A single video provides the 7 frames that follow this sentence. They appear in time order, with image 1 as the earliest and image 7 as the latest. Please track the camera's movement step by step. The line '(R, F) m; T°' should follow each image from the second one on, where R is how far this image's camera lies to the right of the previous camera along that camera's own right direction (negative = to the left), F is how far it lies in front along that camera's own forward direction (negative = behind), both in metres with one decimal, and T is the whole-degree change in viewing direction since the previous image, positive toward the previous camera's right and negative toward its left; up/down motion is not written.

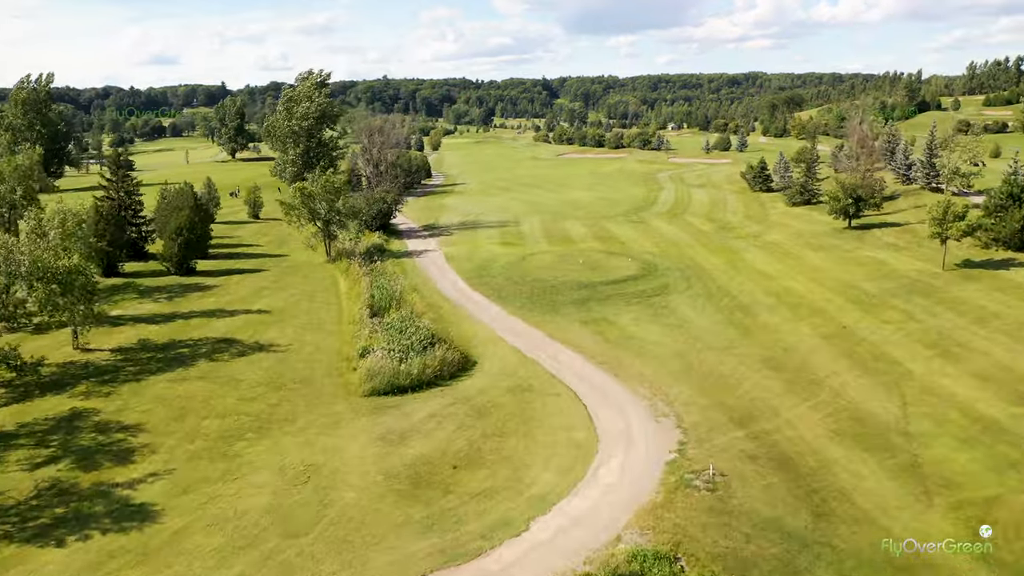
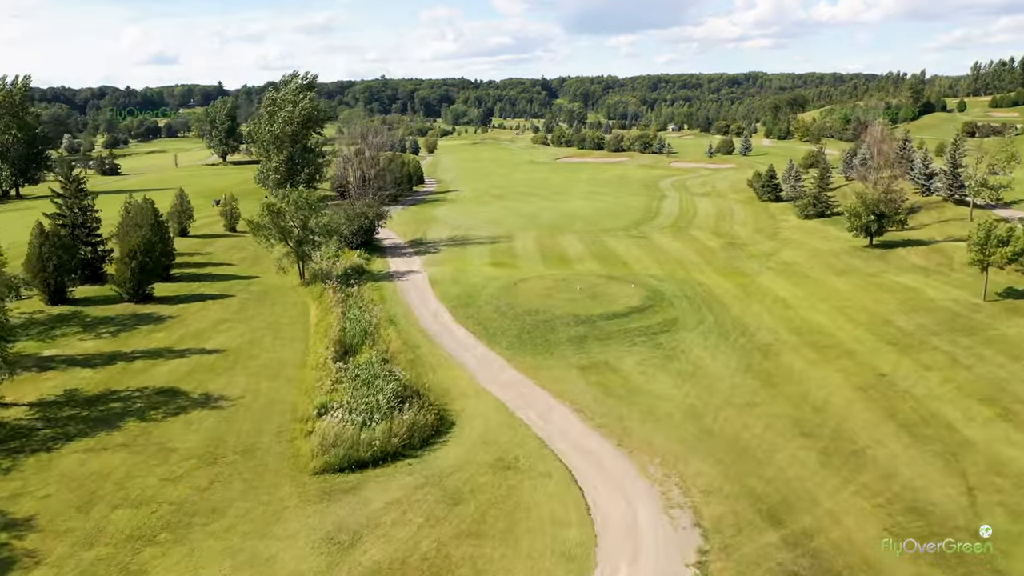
(+0.4, +4.1) m; 0°
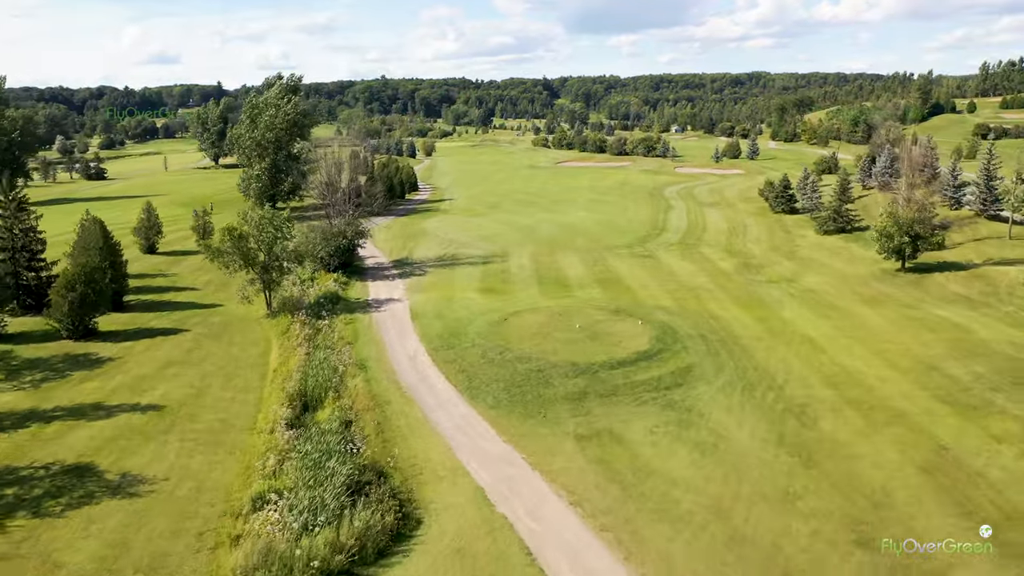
(+0.5, +4.6) m; 0°
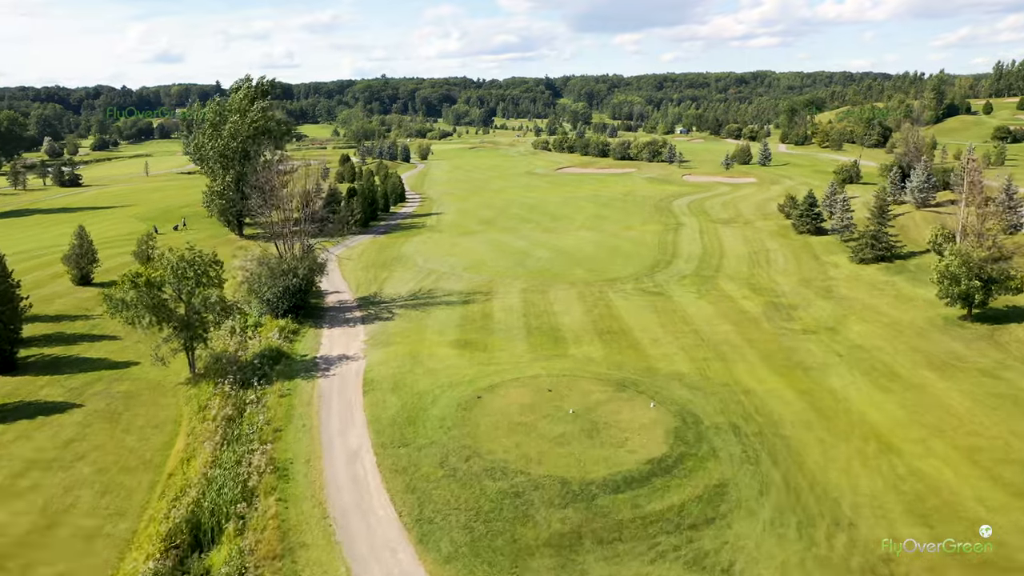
(+0.9, +7.5) m; 0°
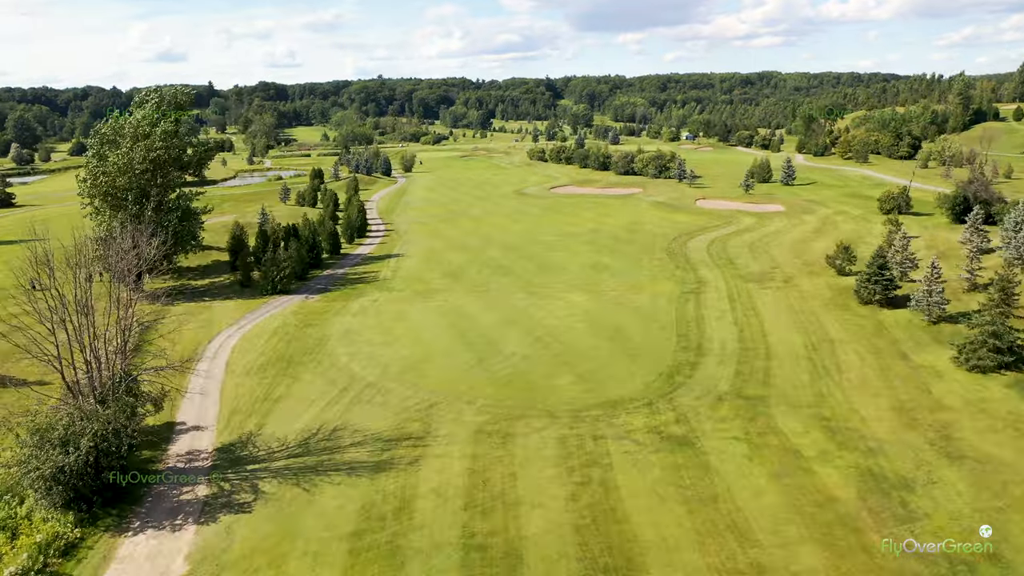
(+1.9, +15.3) m; 0°
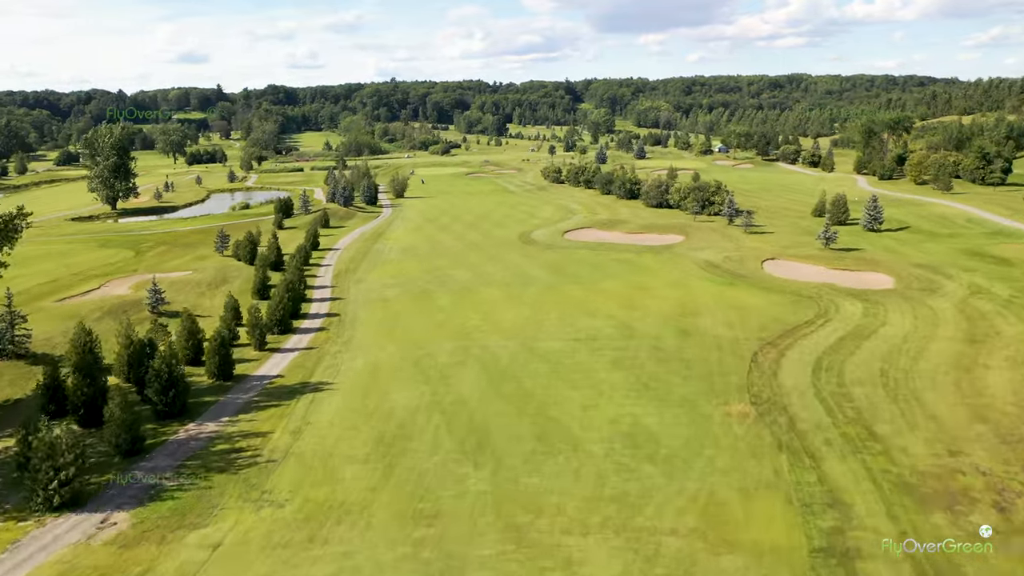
(+1.7, +24.4) m; -1°
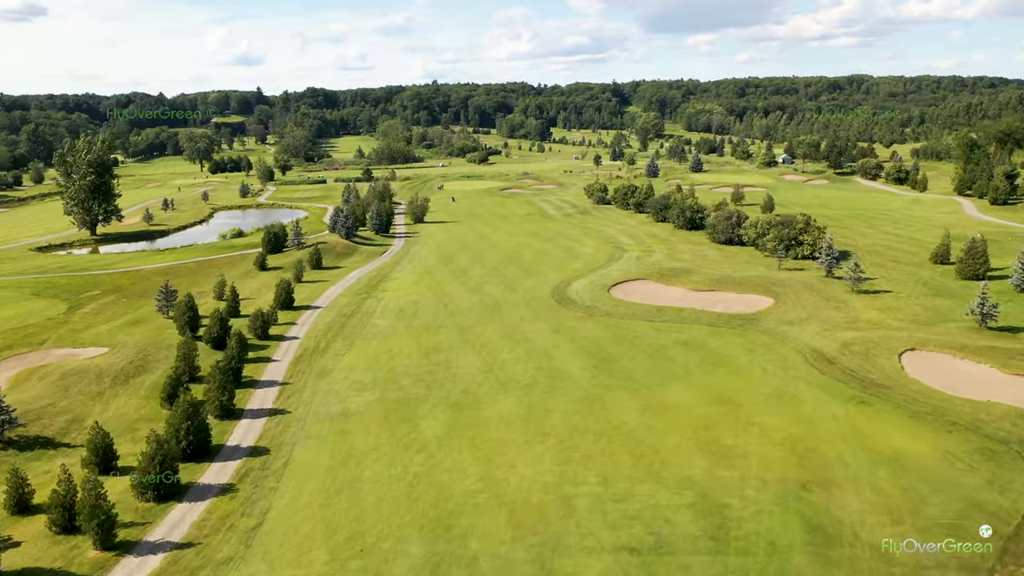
(+1.1, +20.1) m; -3°
